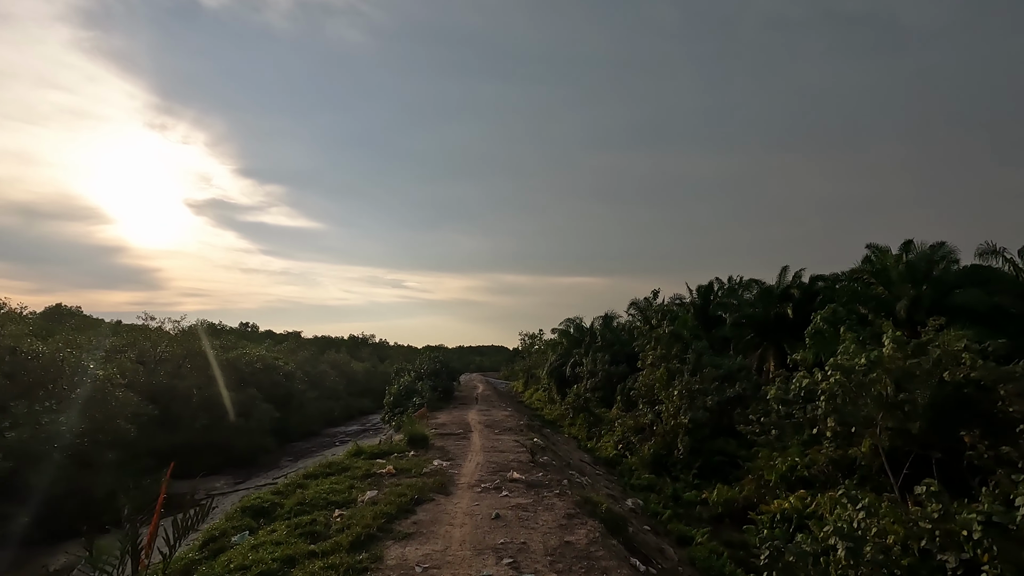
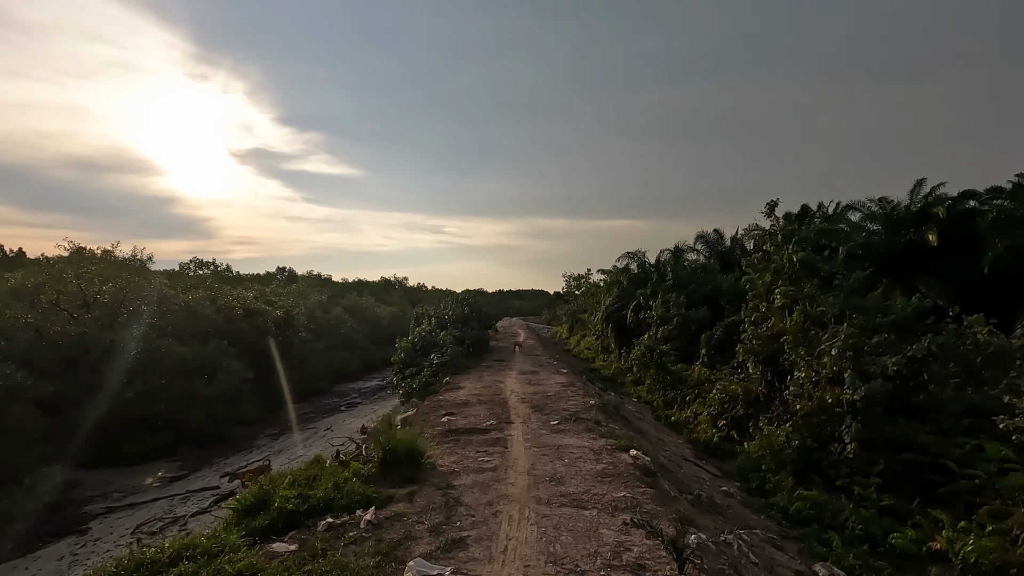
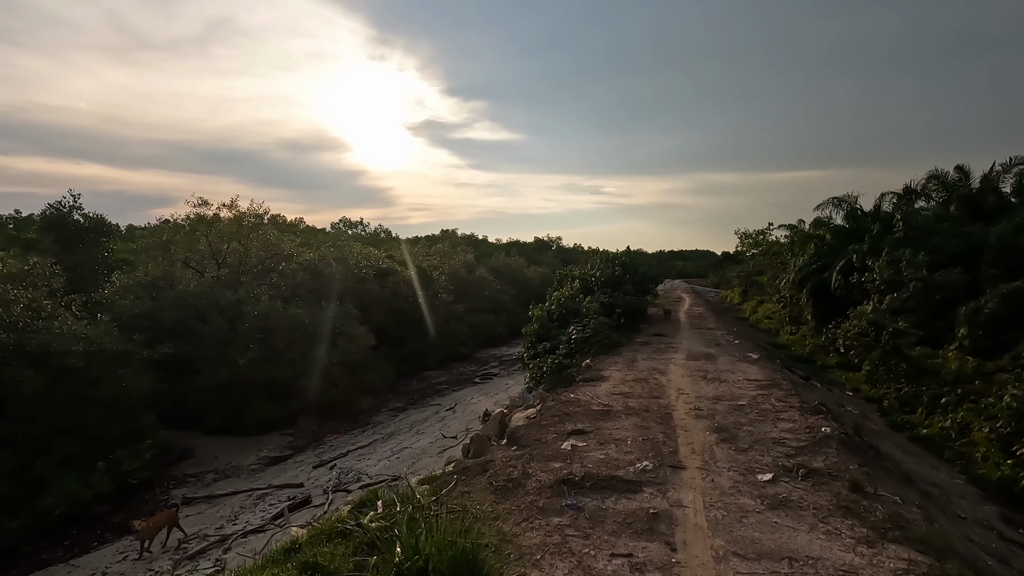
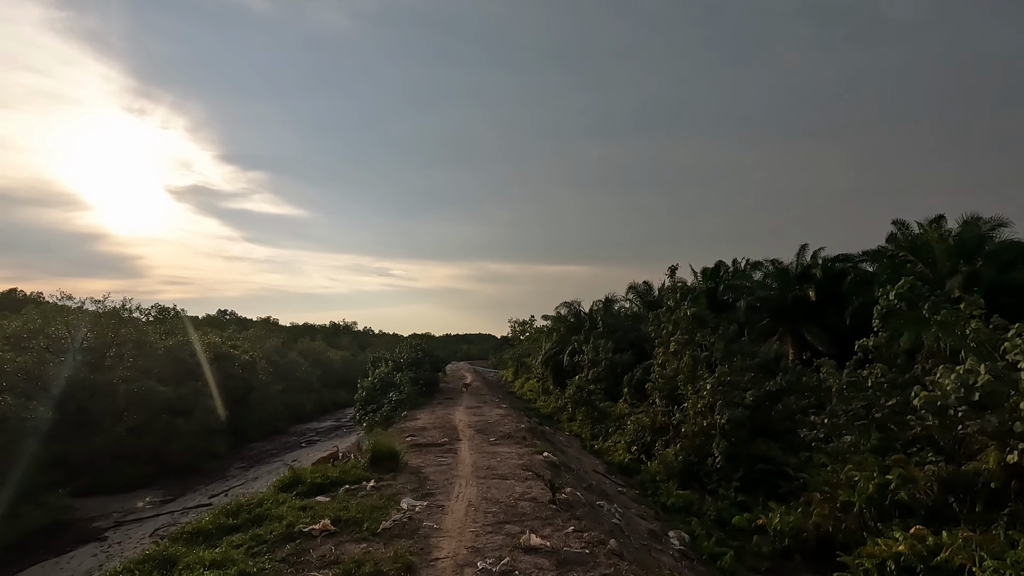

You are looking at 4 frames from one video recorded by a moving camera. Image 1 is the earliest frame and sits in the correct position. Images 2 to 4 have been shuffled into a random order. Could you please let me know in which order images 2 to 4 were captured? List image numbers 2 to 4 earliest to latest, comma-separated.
4, 2, 3
